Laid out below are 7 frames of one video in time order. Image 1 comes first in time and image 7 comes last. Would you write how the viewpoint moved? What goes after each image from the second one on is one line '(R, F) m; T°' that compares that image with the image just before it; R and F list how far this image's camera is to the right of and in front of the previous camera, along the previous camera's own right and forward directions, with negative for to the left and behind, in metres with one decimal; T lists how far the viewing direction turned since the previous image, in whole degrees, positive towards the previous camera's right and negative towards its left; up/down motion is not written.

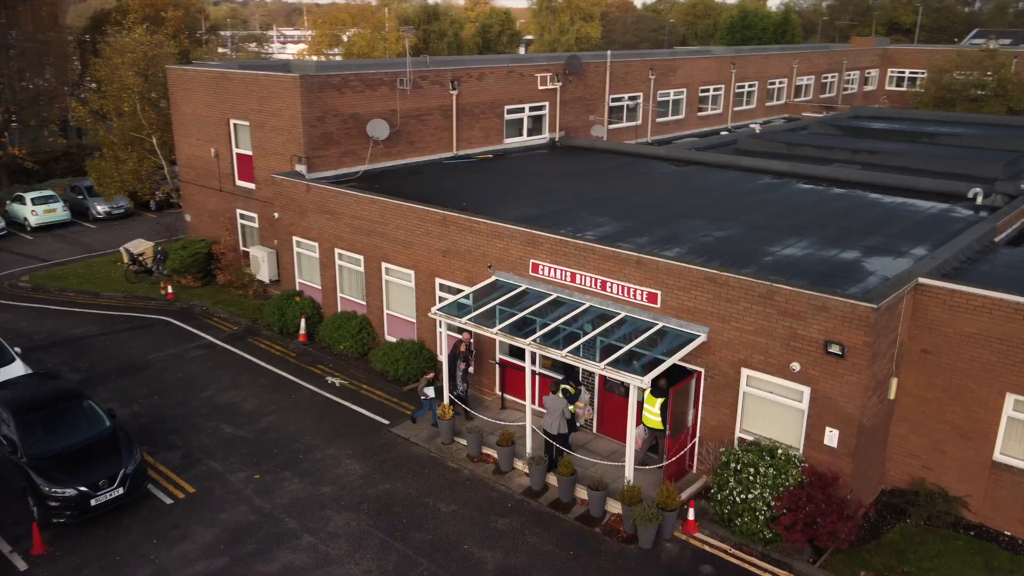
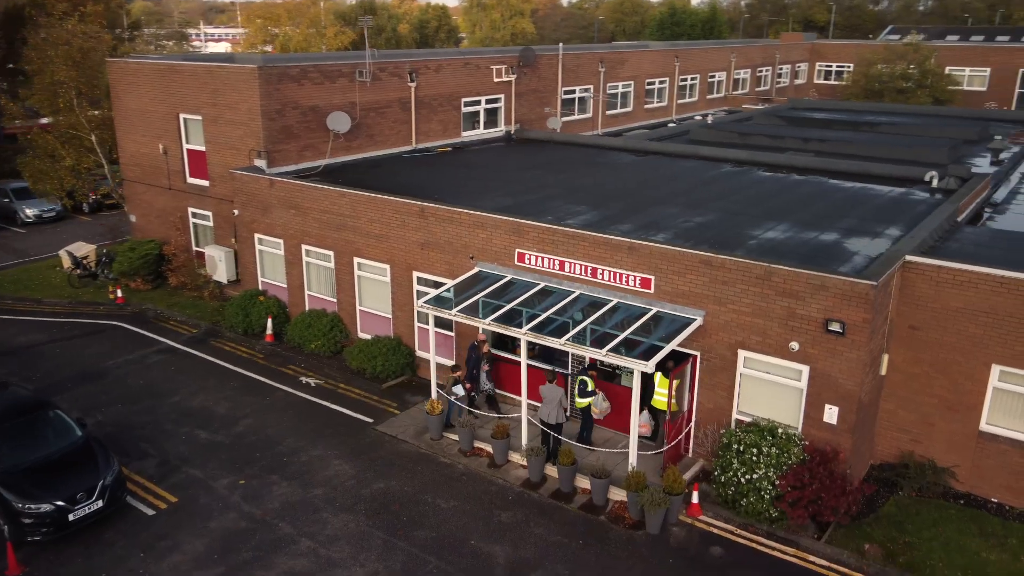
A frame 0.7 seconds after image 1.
(-1.1, +0.3) m; +5°
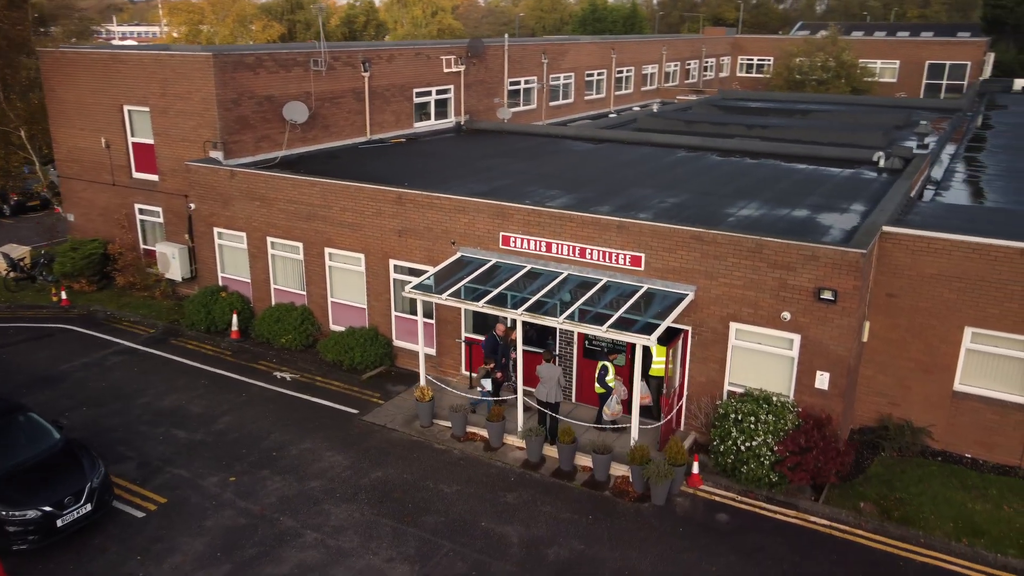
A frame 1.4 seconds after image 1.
(-1.3, +0.1) m; +6°
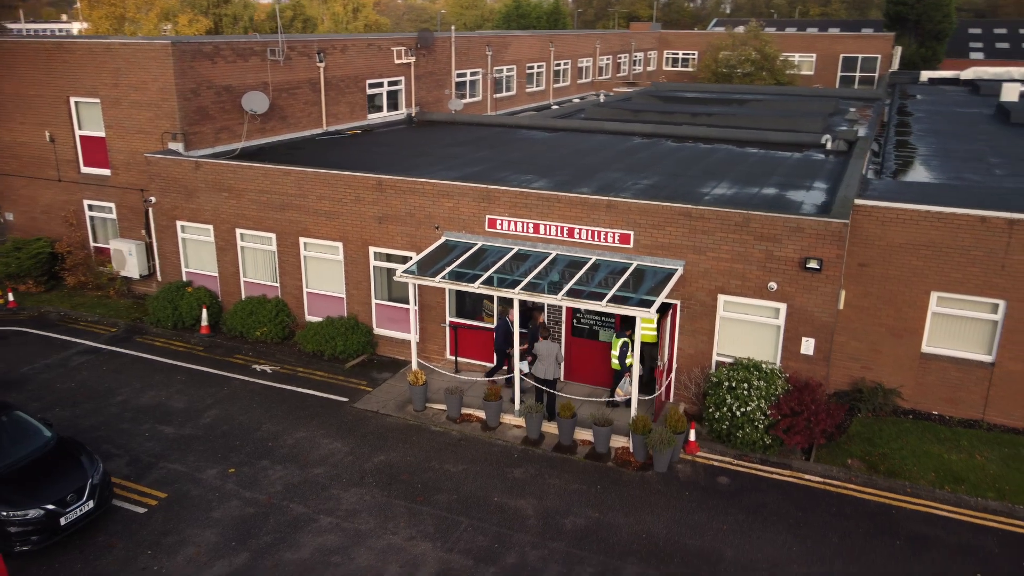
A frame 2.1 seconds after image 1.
(-1.3, -0.1) m; +6°
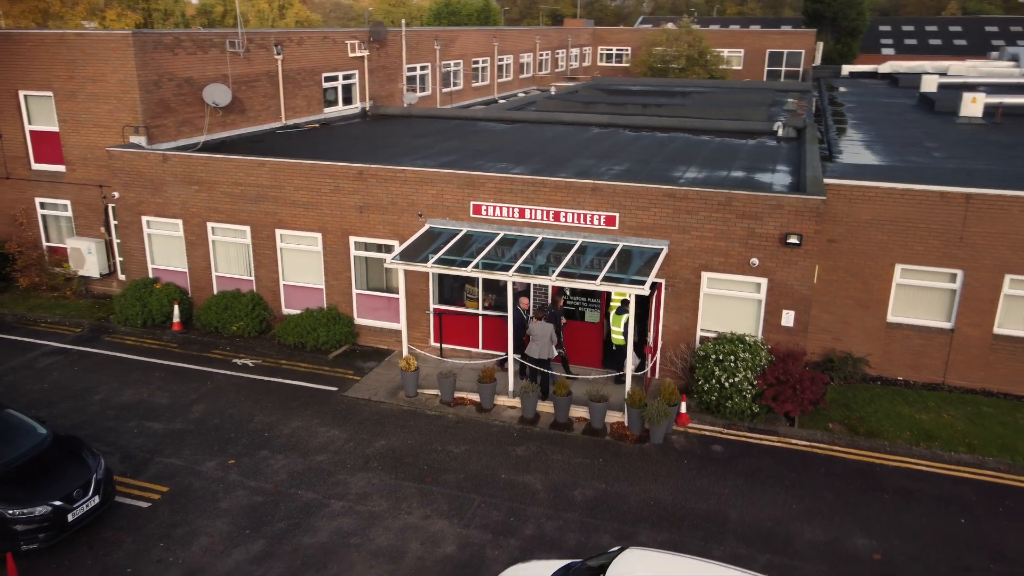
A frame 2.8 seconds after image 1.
(-1.2, -0.2) m; +5°
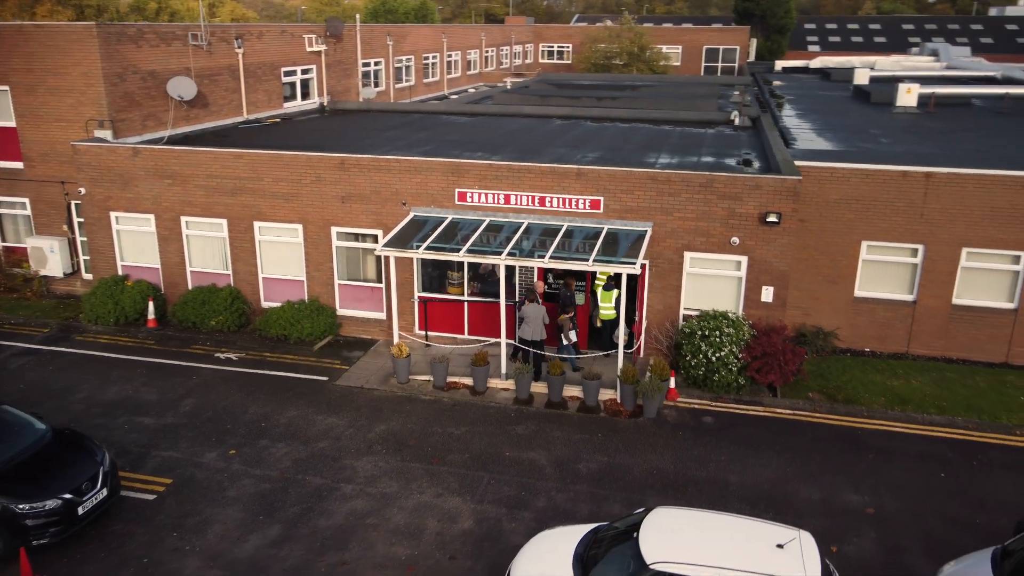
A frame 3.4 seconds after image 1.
(-1.0, -0.2) m; +5°
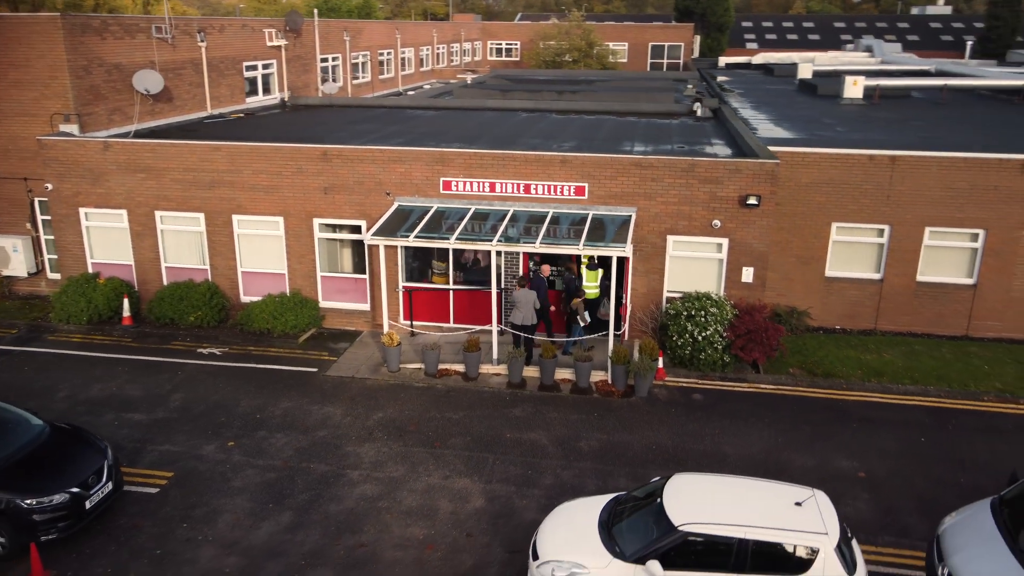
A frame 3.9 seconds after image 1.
(-0.9, -0.2) m; +4°
